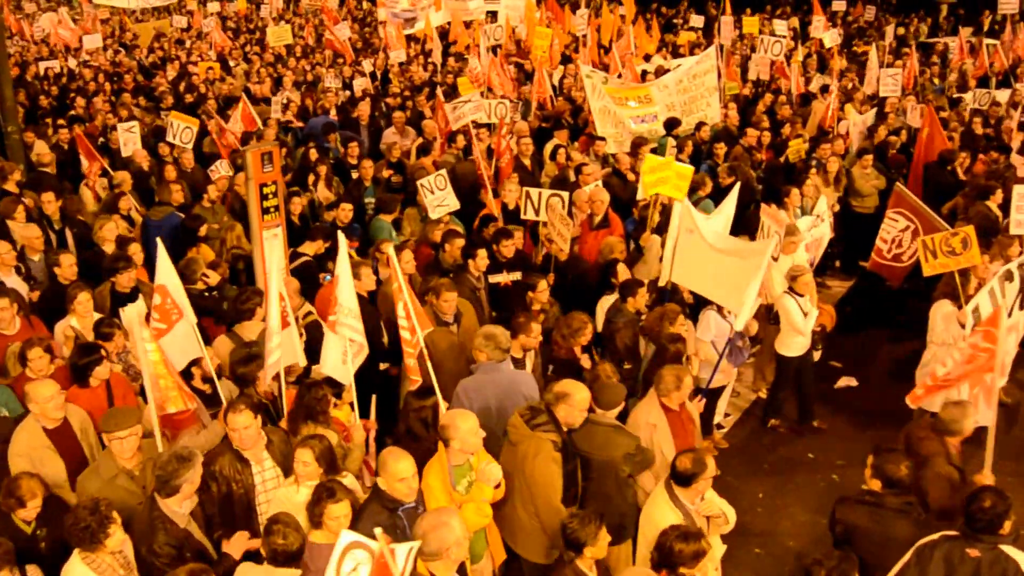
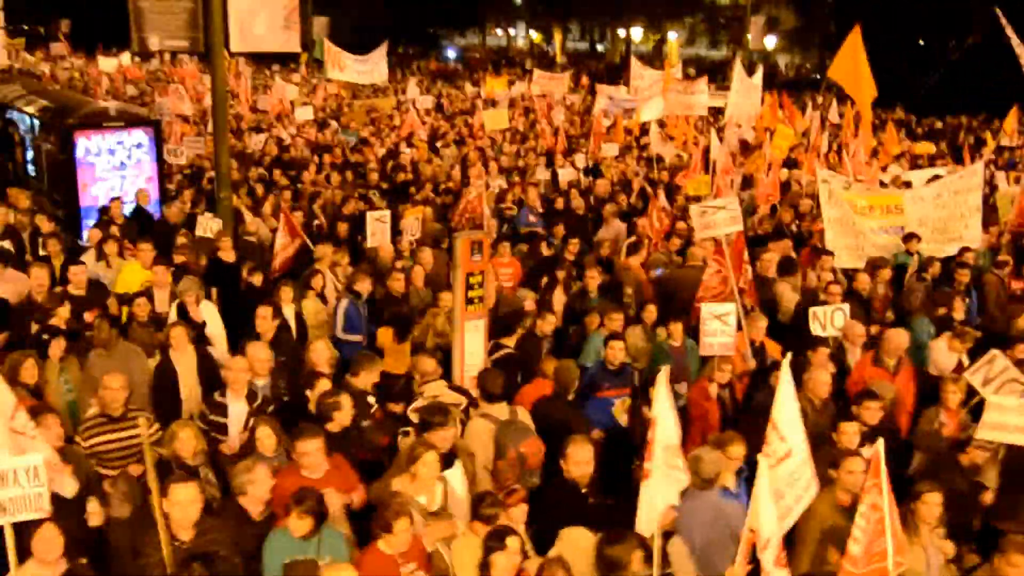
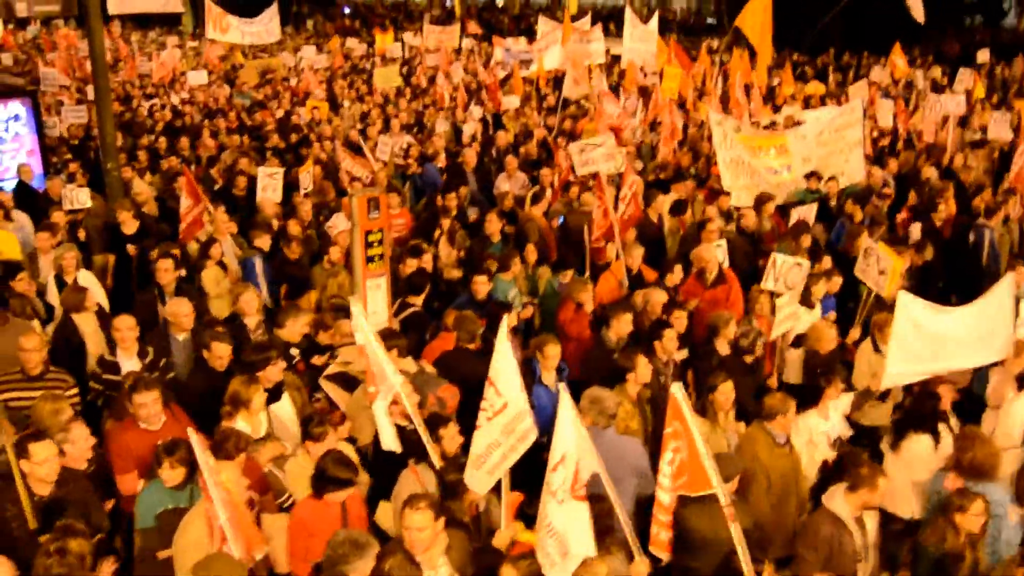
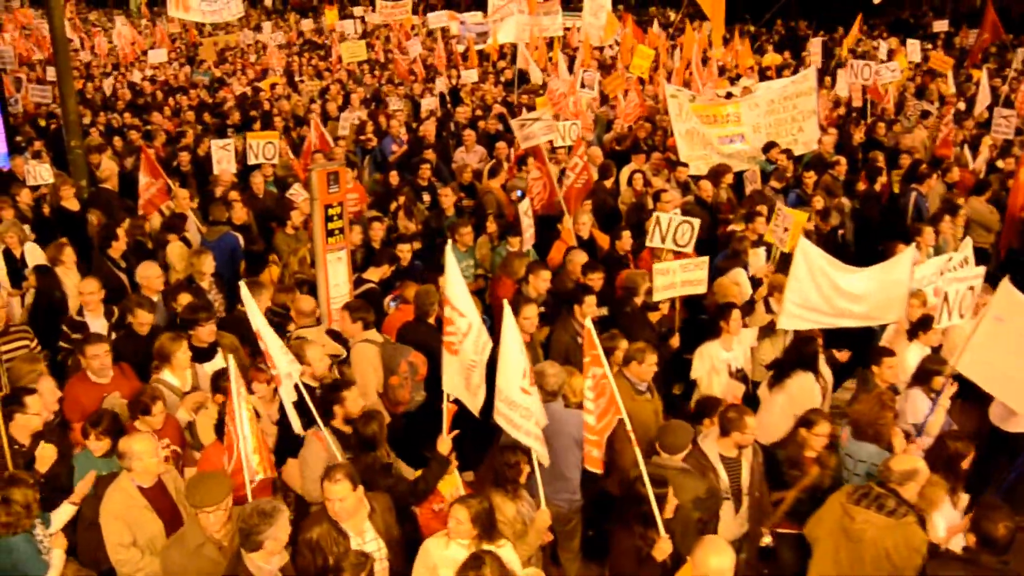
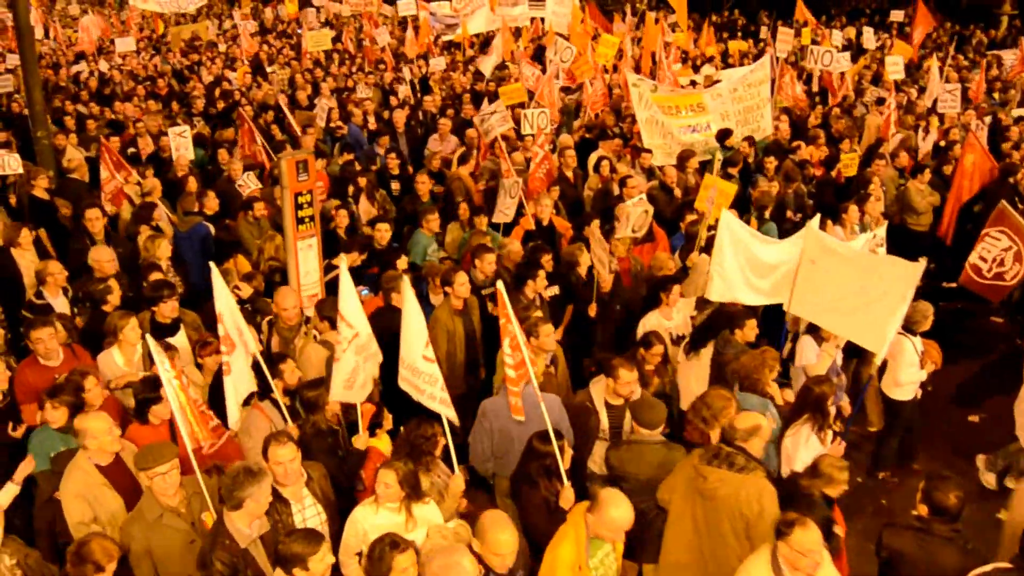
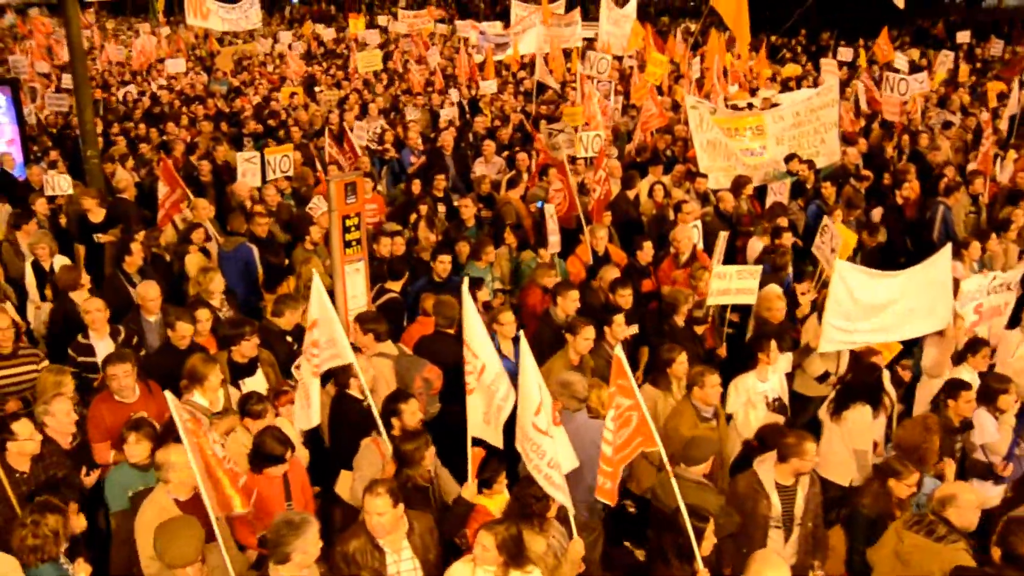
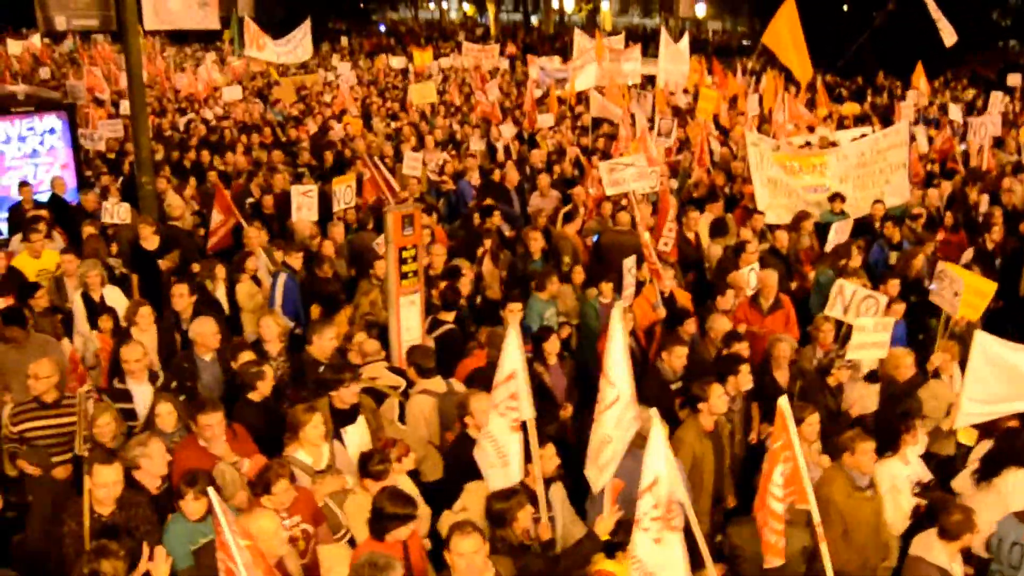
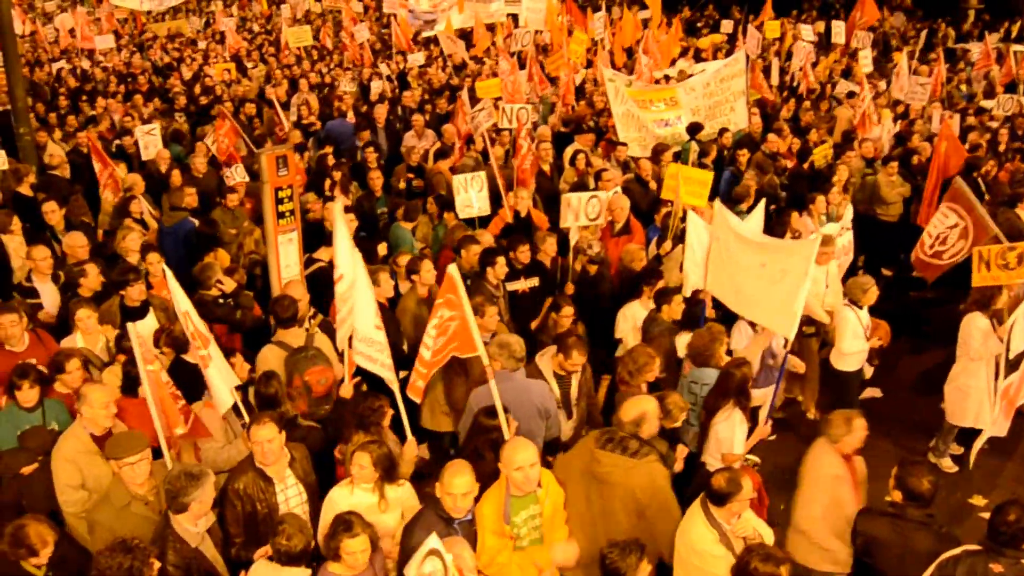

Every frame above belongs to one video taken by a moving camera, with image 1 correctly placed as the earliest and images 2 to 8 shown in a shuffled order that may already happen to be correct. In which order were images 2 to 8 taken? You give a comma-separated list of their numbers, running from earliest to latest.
8, 5, 4, 6, 3, 7, 2
